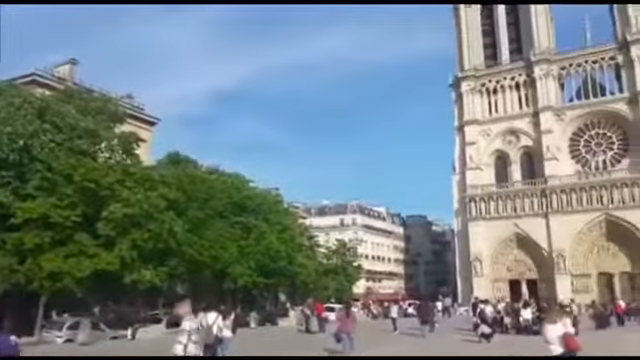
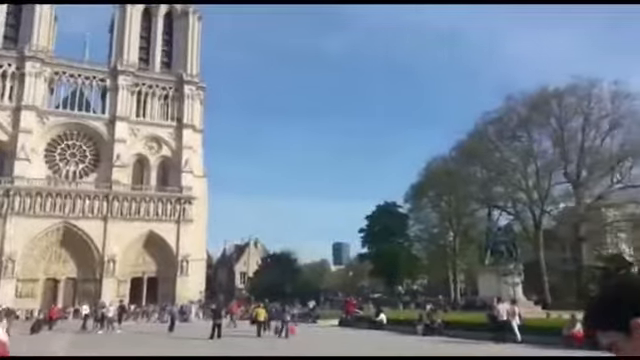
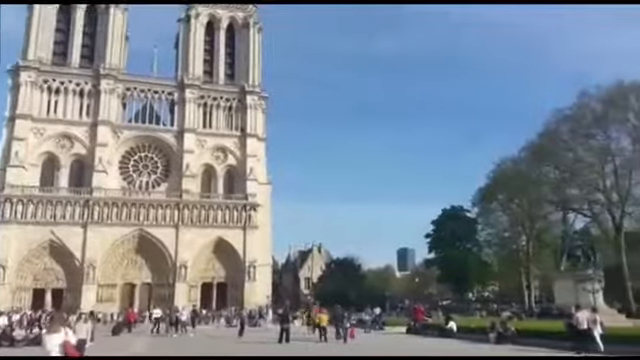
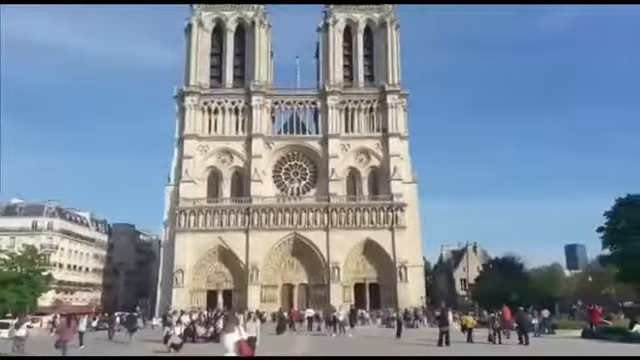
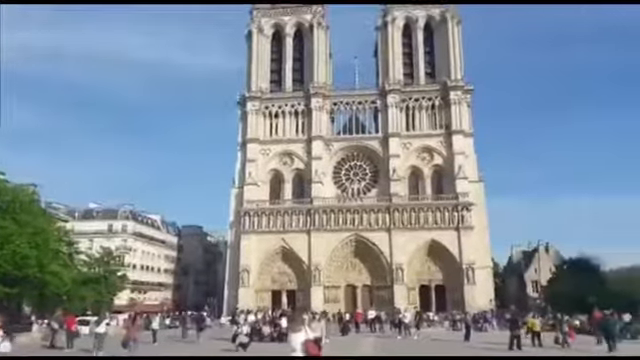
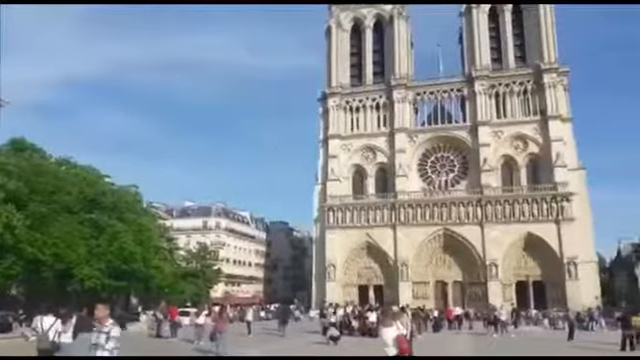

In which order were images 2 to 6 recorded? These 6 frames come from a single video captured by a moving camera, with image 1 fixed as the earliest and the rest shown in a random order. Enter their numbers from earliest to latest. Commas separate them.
6, 5, 4, 3, 2
